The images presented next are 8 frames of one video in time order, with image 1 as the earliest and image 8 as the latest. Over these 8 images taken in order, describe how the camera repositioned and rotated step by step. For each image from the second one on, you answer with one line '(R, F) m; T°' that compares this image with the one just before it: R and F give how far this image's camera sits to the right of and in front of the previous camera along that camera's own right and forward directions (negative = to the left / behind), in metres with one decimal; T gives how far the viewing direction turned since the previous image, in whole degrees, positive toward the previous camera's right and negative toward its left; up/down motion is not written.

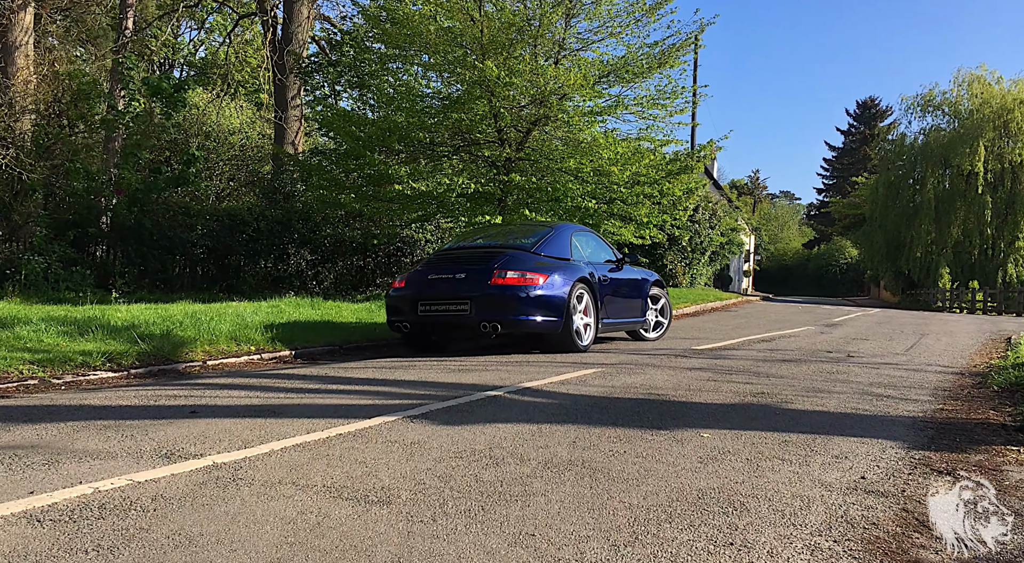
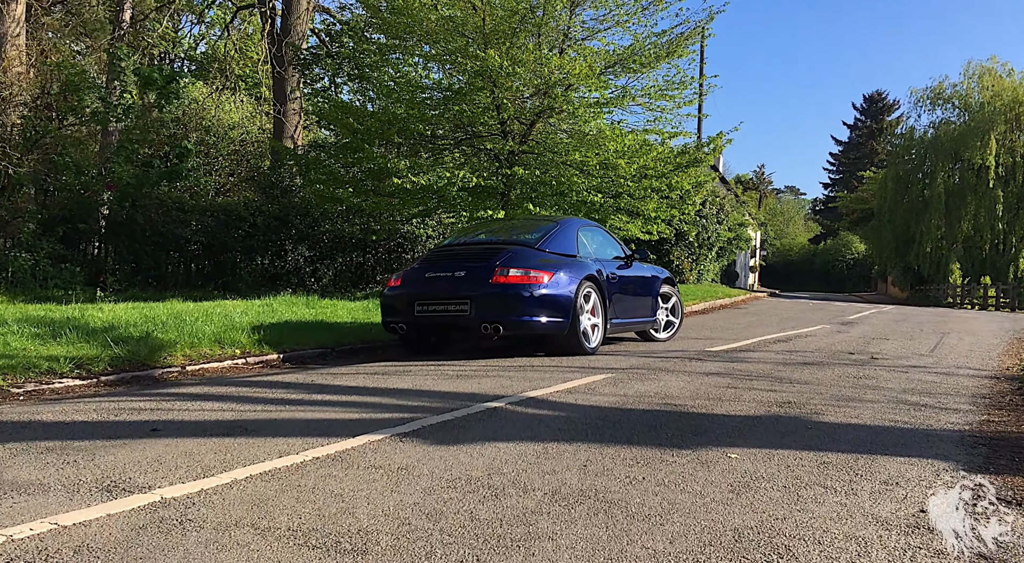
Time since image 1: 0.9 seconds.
(0.0, +0.6) m; 0°
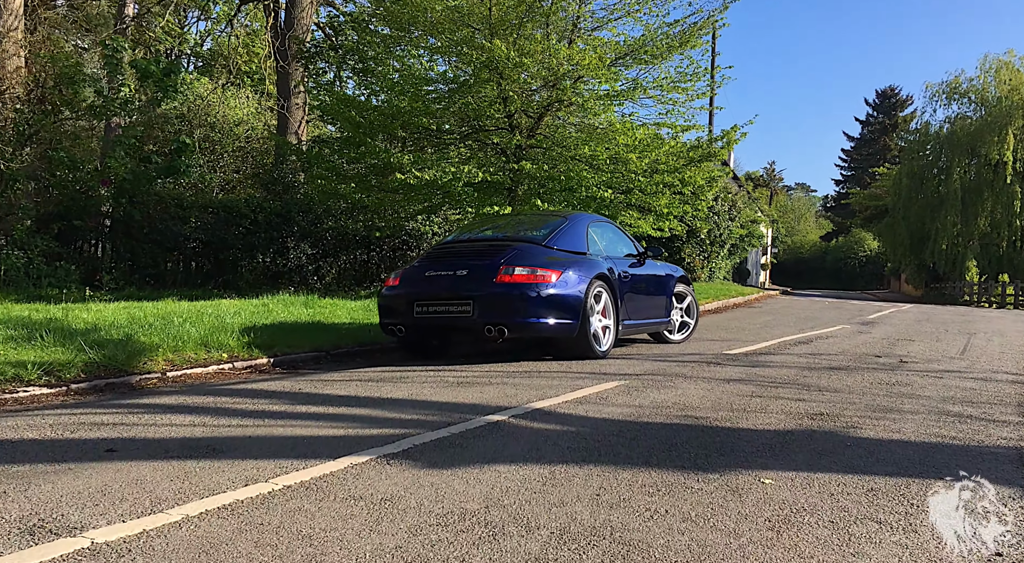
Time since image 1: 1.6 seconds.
(0.0, +0.6) m; -1°
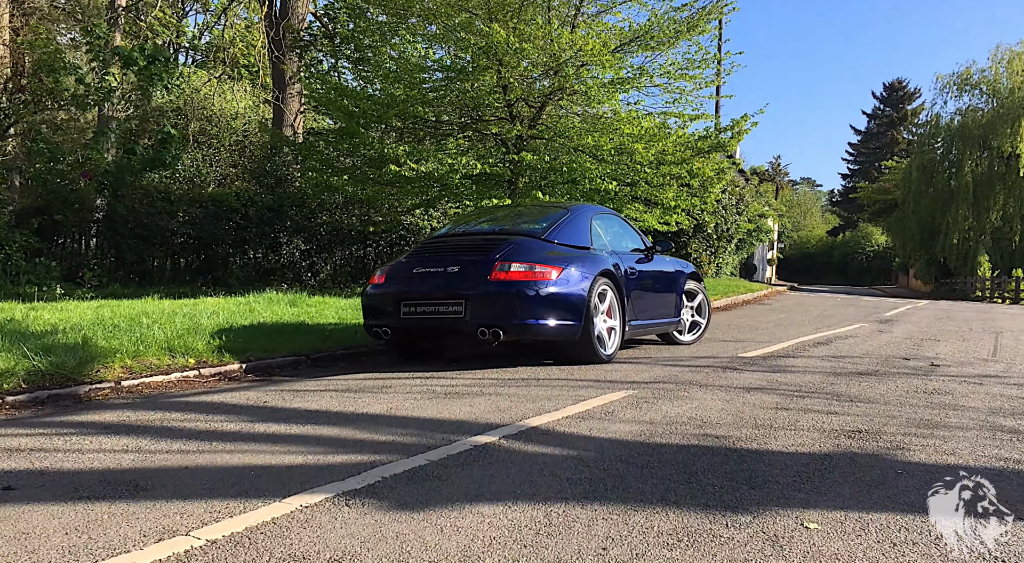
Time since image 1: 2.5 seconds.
(+0.1, +0.7) m; 0°
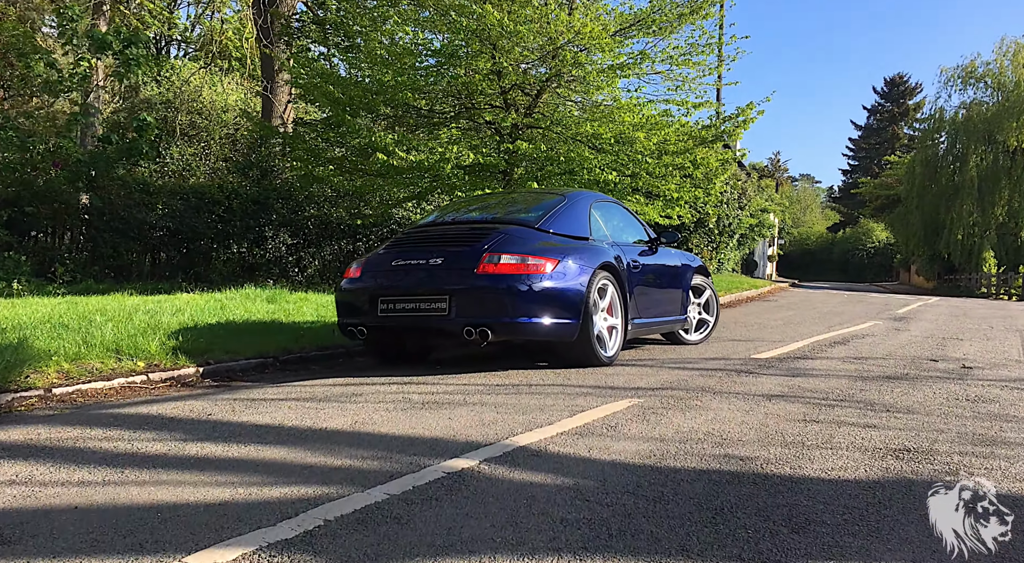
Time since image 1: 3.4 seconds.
(+0.1, +0.8) m; 0°
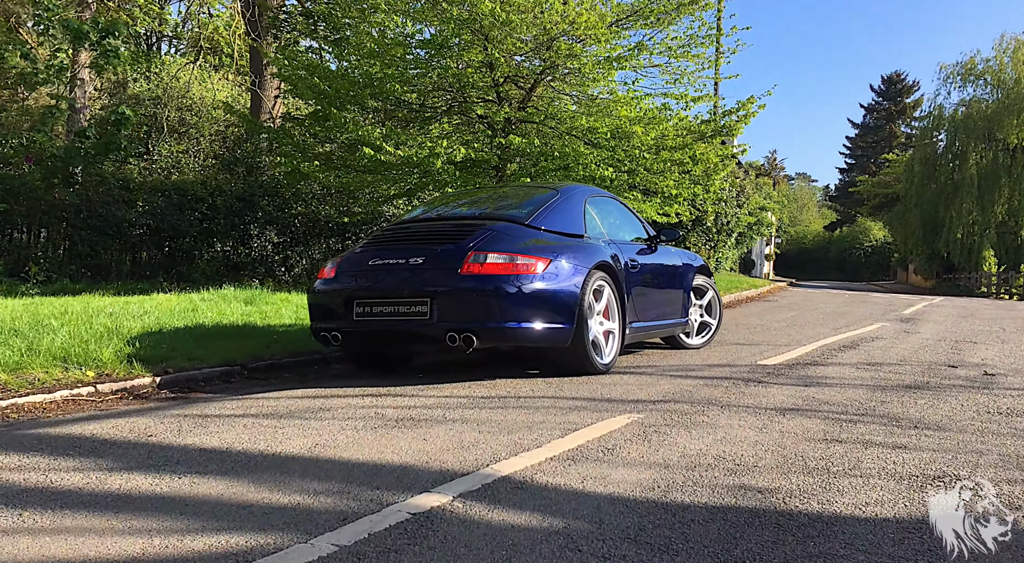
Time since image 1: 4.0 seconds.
(+0.1, +0.6) m; 0°
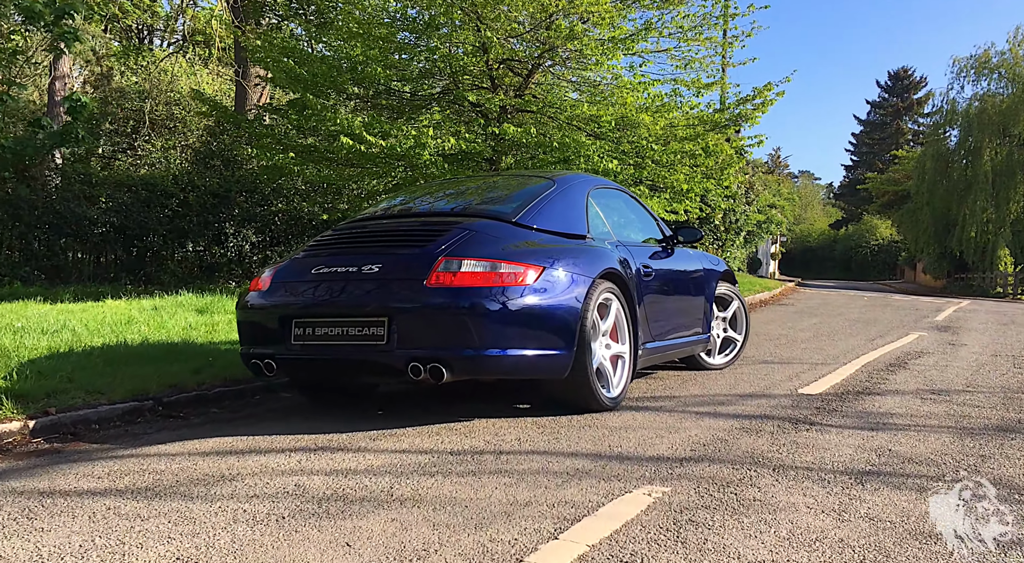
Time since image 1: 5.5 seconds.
(+0.1, +1.4) m; 0°
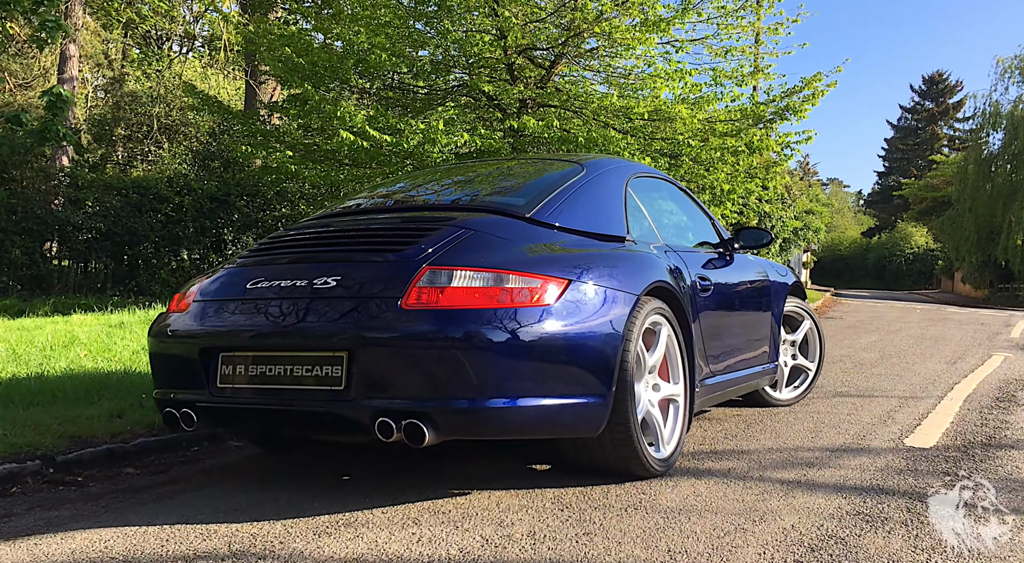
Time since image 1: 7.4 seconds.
(0.0, +1.4) m; -2°
